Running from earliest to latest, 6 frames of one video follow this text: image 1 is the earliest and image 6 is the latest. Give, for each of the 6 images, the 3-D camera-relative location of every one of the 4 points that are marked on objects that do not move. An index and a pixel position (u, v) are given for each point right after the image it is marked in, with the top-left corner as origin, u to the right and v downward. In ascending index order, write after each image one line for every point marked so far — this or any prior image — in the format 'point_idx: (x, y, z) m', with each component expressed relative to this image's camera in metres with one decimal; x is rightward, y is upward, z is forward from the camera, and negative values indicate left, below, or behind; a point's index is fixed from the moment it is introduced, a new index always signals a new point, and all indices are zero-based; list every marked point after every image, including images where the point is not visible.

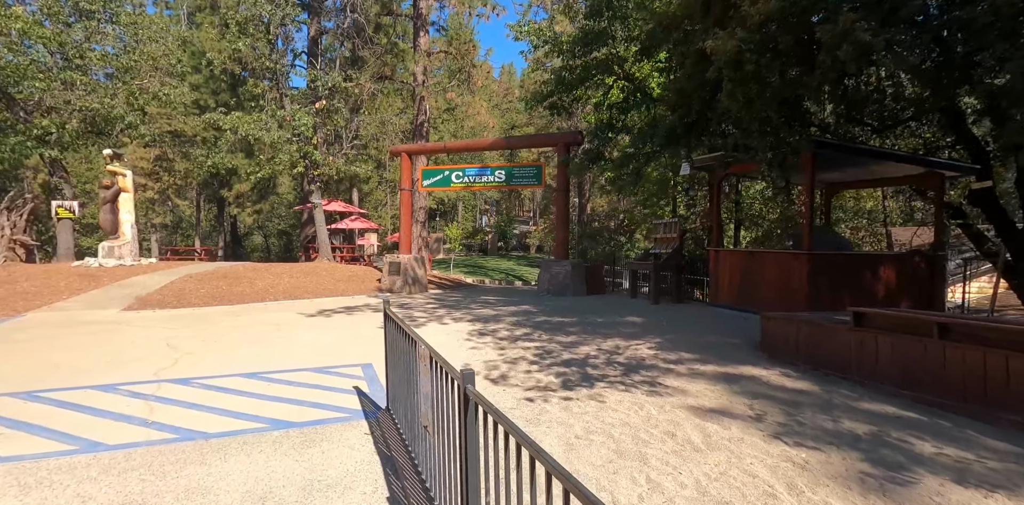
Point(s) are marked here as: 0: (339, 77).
0: (-5.7, +5.8, +18.9) m
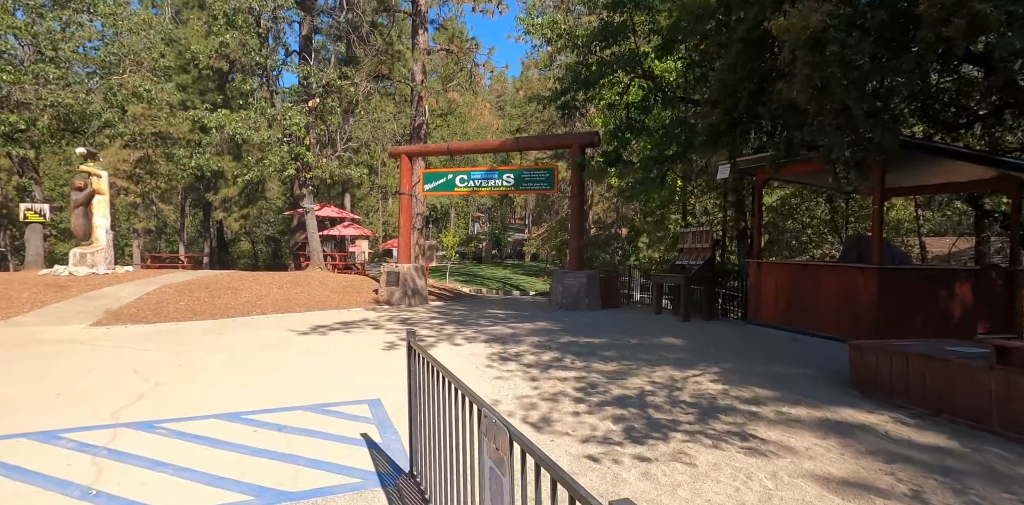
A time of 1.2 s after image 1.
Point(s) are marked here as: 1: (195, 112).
0: (-5.6, +5.6, +17.8) m
1: (-9.8, +4.3, +17.7) m
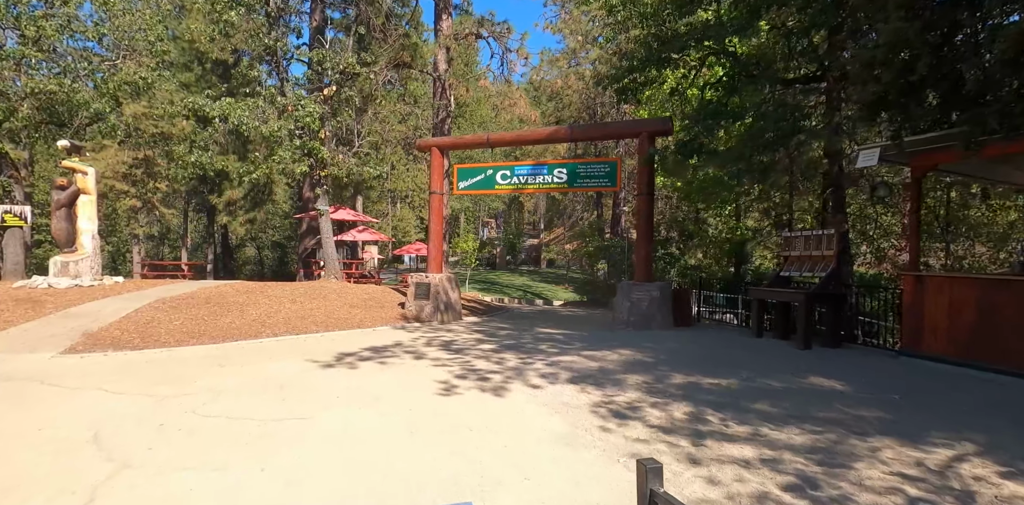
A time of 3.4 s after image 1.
0: (-4.5, +5.4, +15.9) m
1: (-8.8, +4.1, +15.8) m
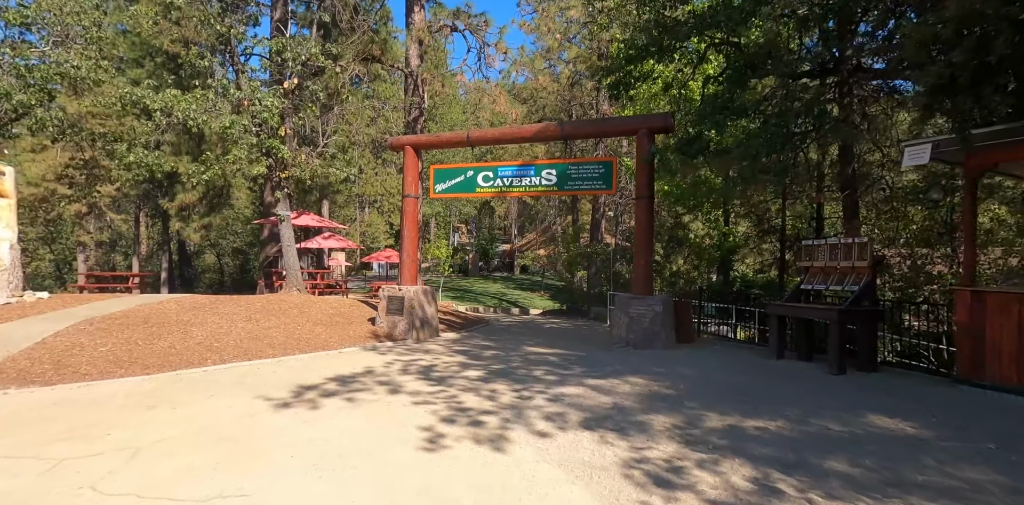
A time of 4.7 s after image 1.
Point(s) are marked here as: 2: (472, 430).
0: (-5.0, +5.1, +14.5) m
1: (-9.3, +3.9, +14.2) m
2: (-0.4, -1.6, +5.0) m
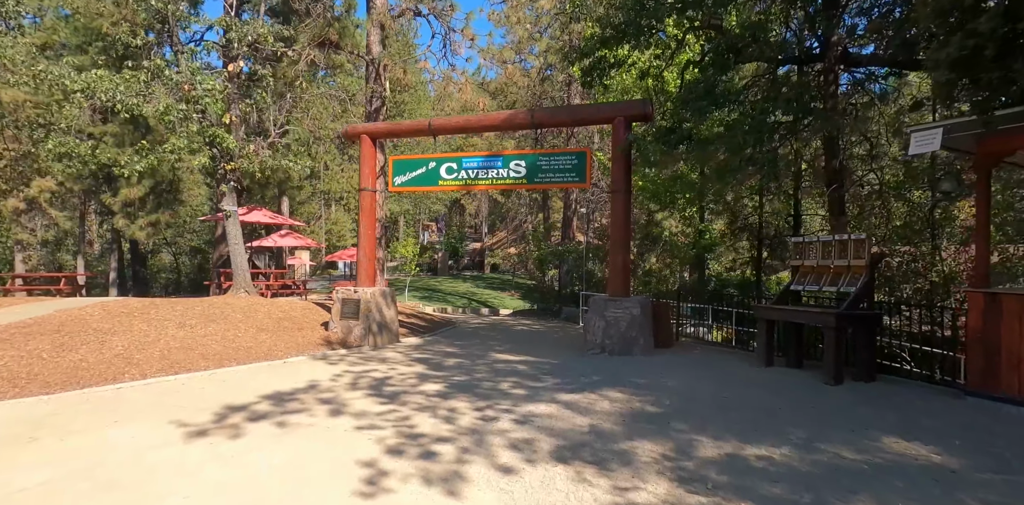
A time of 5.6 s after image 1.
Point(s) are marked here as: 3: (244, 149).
0: (-5.8, +5.2, +13.4) m
1: (-10.0, +3.9, +12.9) m
2: (-0.7, -1.6, +4.2) m
3: (-6.3, +2.4, +13.4) m
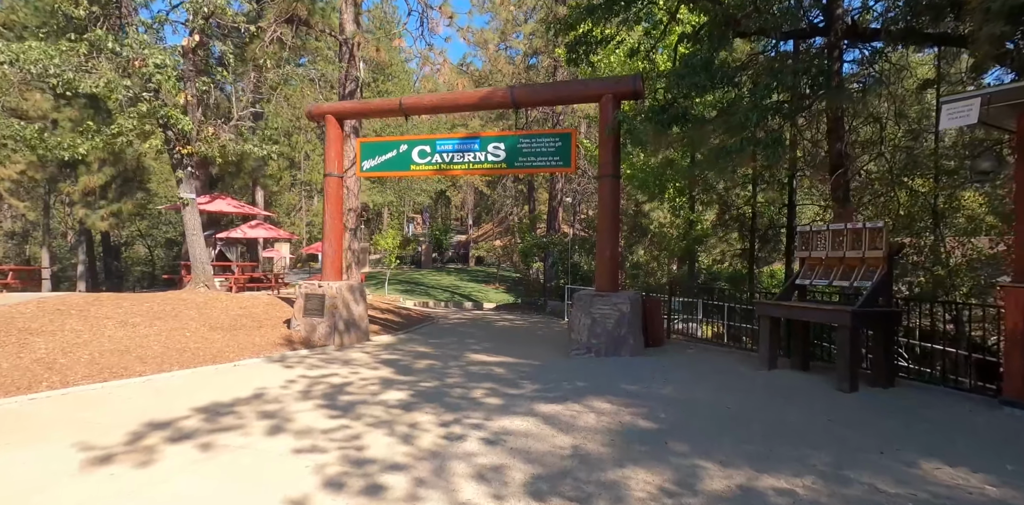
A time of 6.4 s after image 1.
0: (-6.3, +5.3, +12.4) m
1: (-10.4, +4.1, +11.8) m
2: (-0.9, -1.5, +3.4) m
3: (-6.8, +2.6, +12.5) m
